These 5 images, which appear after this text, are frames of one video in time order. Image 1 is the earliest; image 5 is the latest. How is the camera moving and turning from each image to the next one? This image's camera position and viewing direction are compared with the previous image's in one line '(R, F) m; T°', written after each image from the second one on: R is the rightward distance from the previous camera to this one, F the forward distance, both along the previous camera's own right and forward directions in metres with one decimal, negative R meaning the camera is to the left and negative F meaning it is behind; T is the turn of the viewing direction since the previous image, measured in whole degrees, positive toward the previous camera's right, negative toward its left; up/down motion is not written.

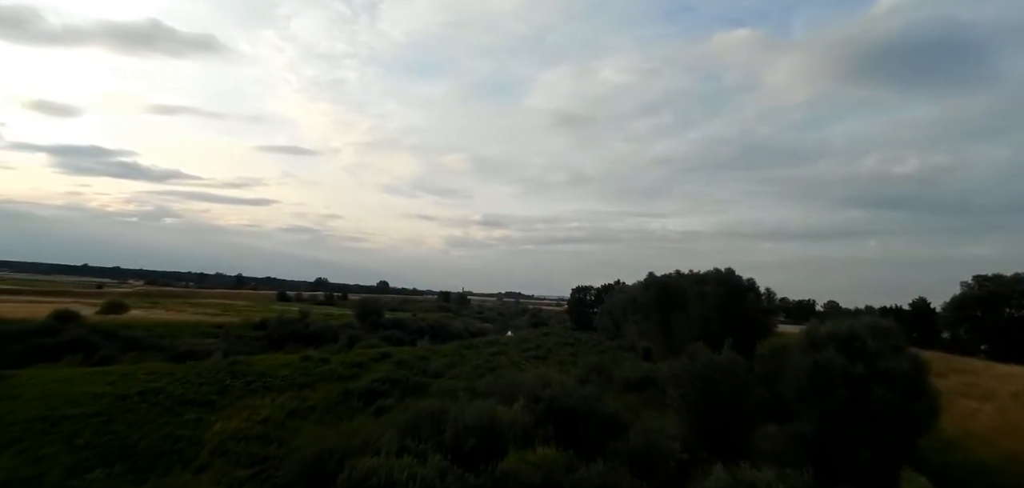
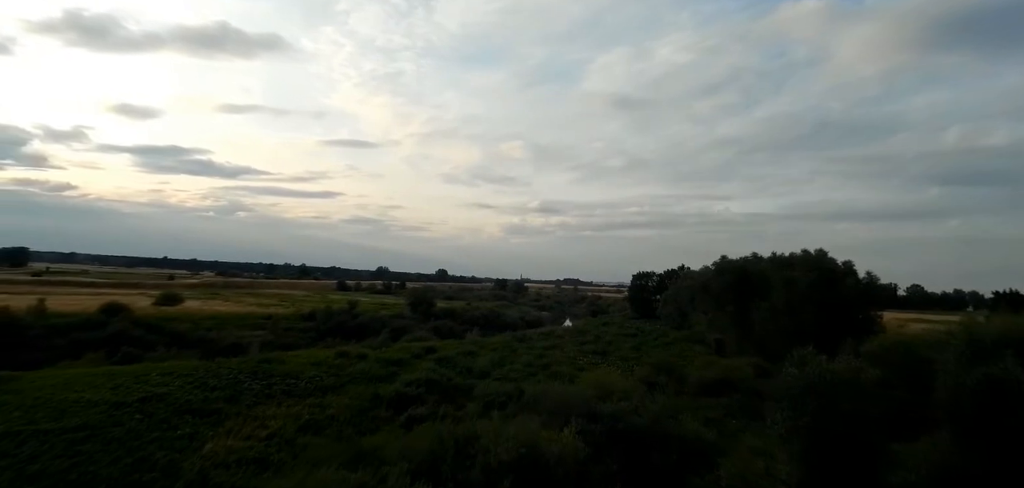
(+0.2, +3.4) m; -6°
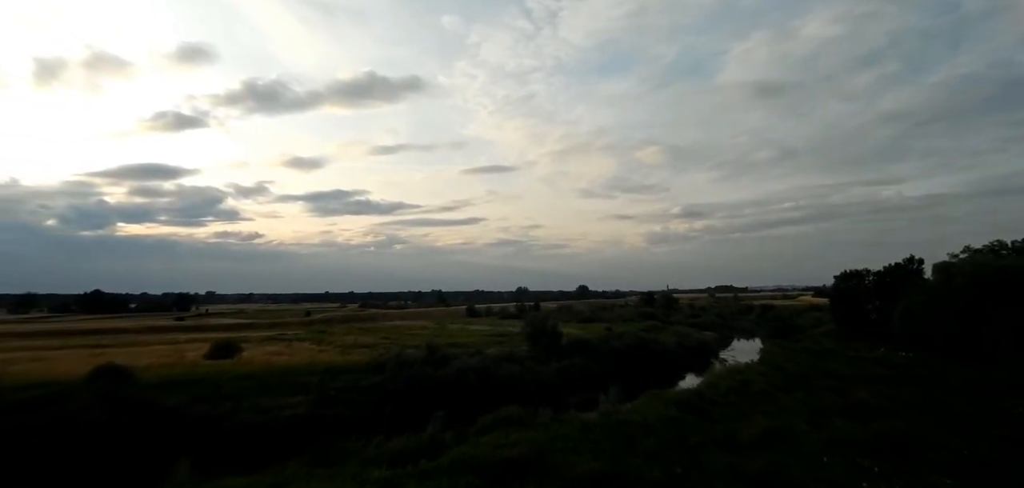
(-0.4, +16.2) m; -15°
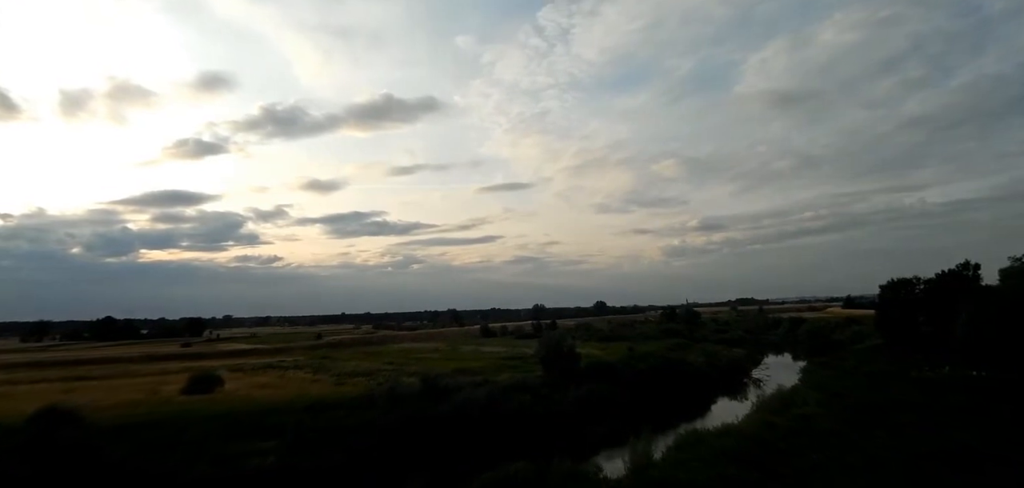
(+0.6, +4.3) m; -2°
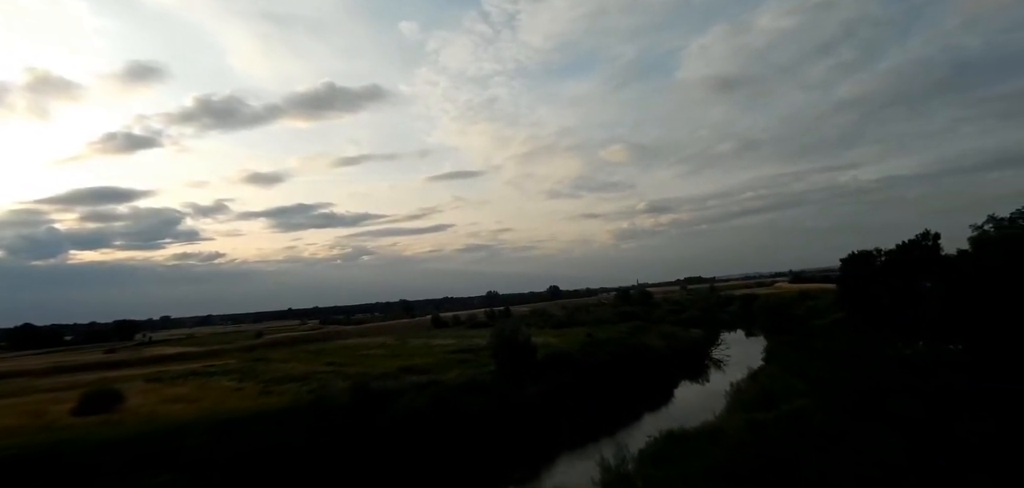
(+0.4, +3.6) m; +5°
